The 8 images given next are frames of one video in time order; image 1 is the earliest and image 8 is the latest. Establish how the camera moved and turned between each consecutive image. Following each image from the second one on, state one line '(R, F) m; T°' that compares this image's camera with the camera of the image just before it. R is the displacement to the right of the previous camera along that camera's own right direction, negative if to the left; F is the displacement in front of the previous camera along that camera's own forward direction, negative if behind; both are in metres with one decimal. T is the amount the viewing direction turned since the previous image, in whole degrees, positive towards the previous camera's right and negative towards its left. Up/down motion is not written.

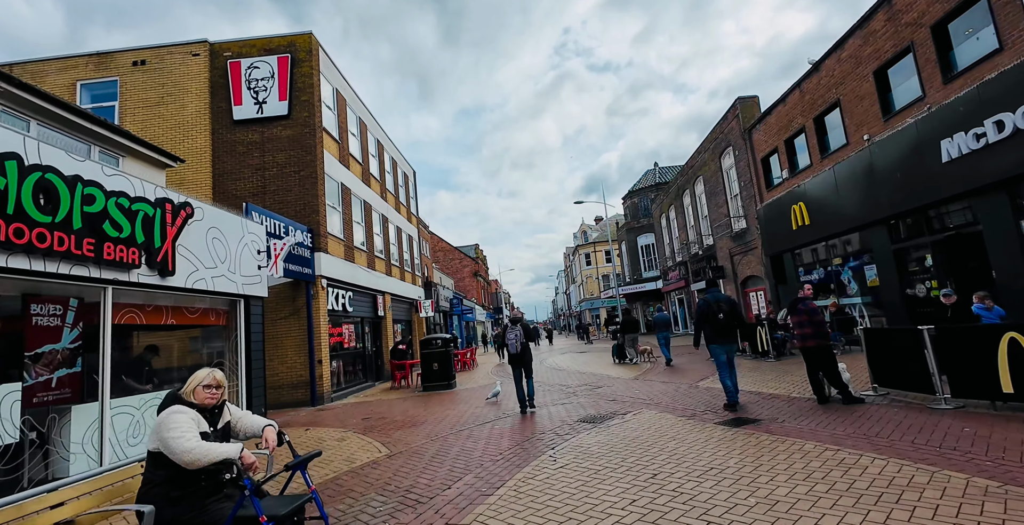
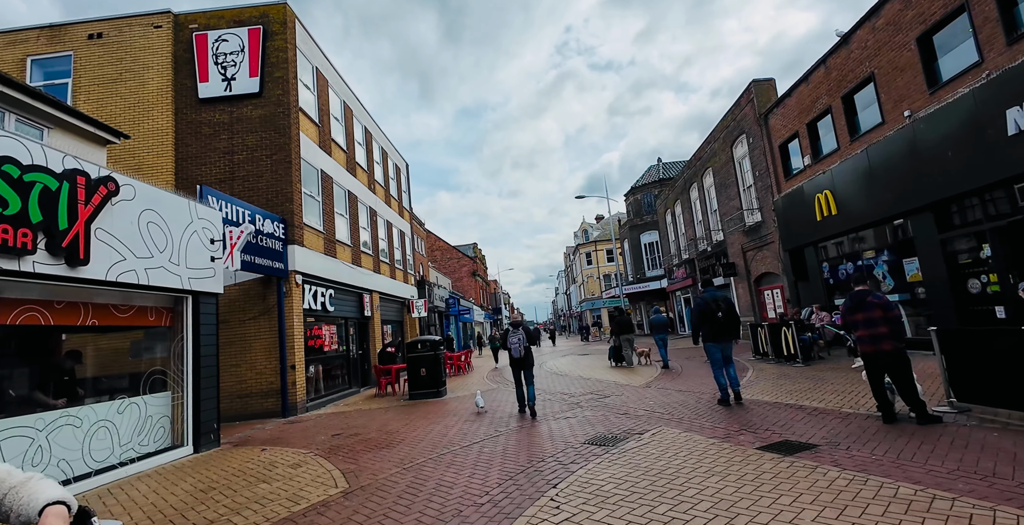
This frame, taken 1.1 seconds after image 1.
(+0.1, +1.2) m; 0°
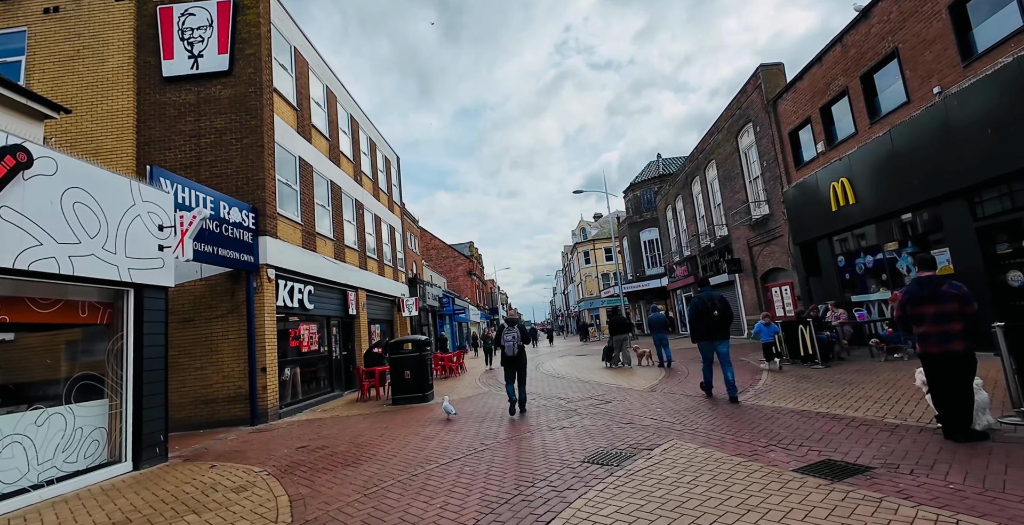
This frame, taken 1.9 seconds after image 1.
(+0.1, +0.9) m; 0°
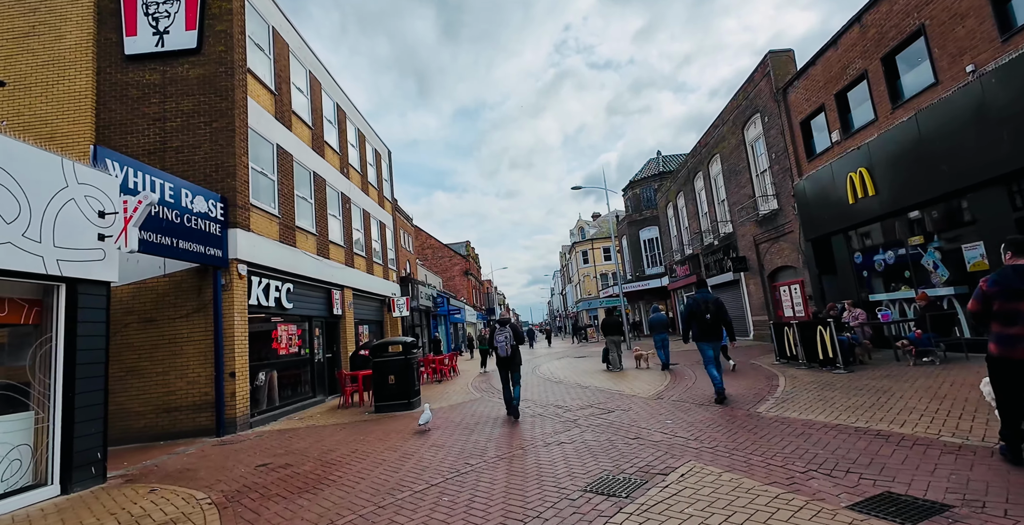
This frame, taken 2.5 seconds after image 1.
(+0.1, +0.8) m; 0°
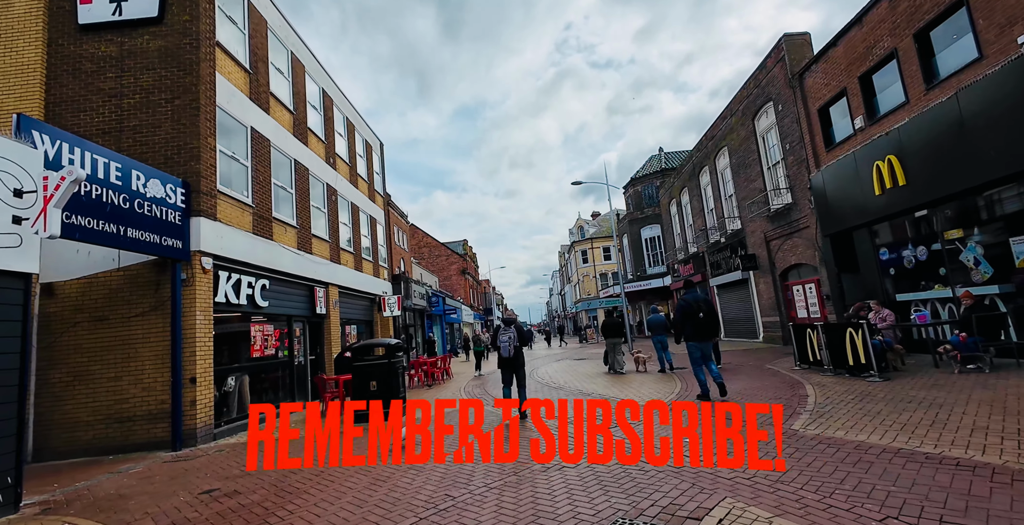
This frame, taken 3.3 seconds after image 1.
(+0.1, +0.9) m; 0°
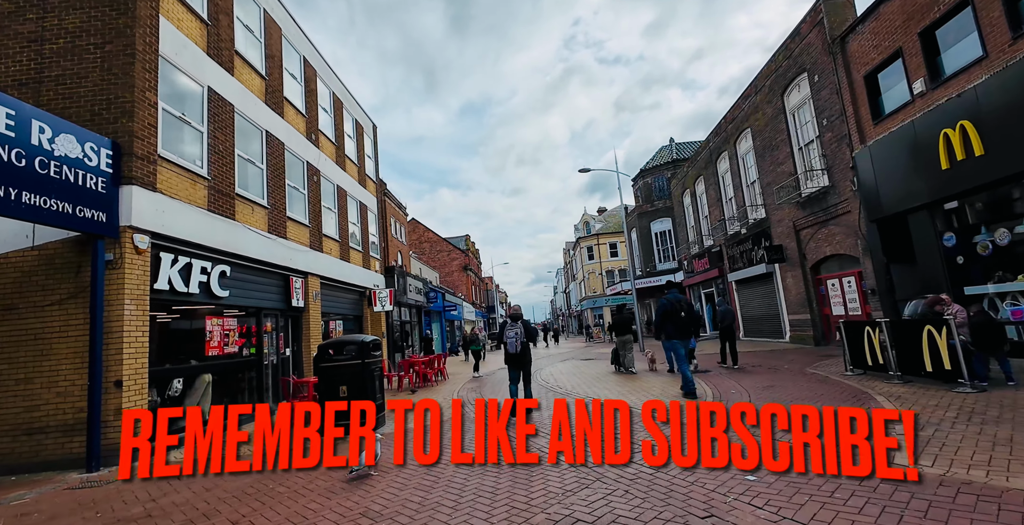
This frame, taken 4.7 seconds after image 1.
(+0.1, +1.4) m; -1°
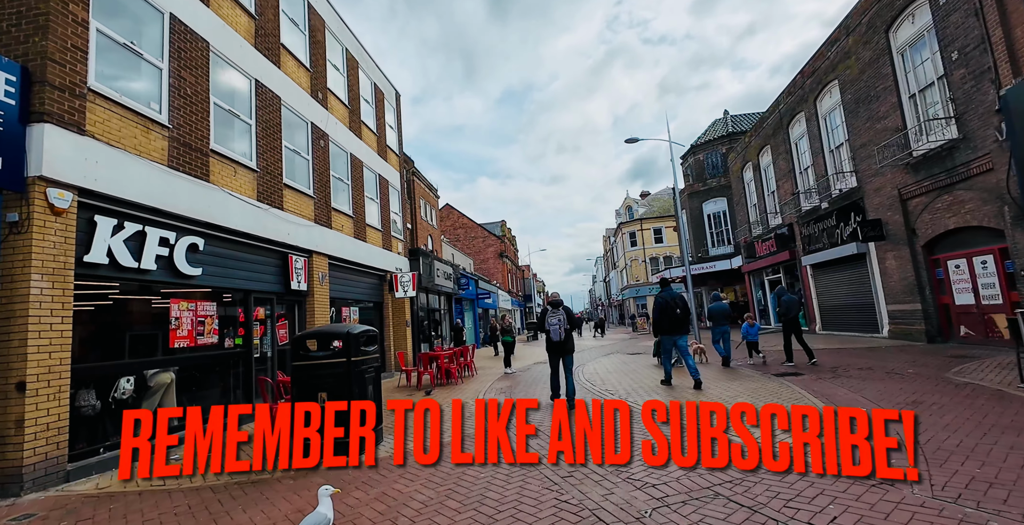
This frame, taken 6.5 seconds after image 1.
(0.0, +2.0) m; -5°
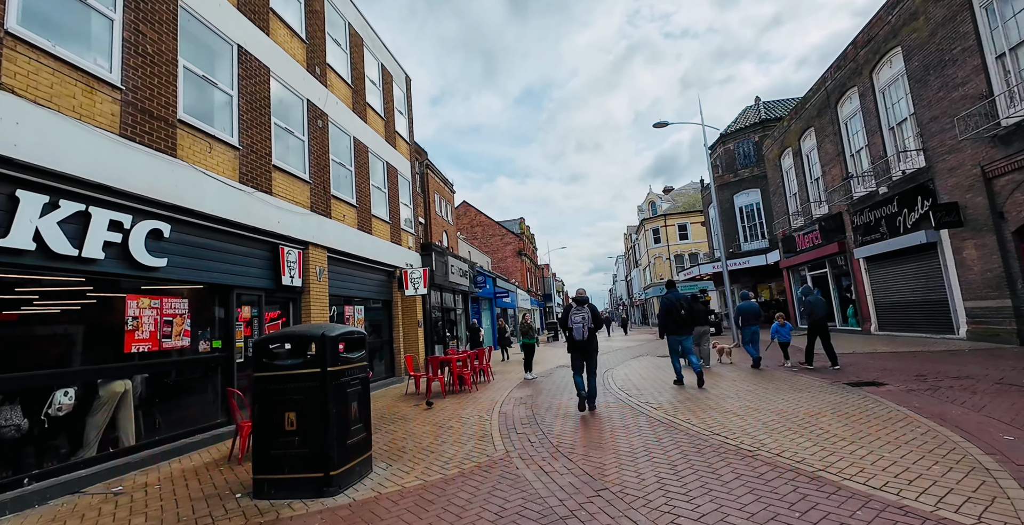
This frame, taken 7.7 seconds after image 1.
(0.0, +1.2) m; -2°
